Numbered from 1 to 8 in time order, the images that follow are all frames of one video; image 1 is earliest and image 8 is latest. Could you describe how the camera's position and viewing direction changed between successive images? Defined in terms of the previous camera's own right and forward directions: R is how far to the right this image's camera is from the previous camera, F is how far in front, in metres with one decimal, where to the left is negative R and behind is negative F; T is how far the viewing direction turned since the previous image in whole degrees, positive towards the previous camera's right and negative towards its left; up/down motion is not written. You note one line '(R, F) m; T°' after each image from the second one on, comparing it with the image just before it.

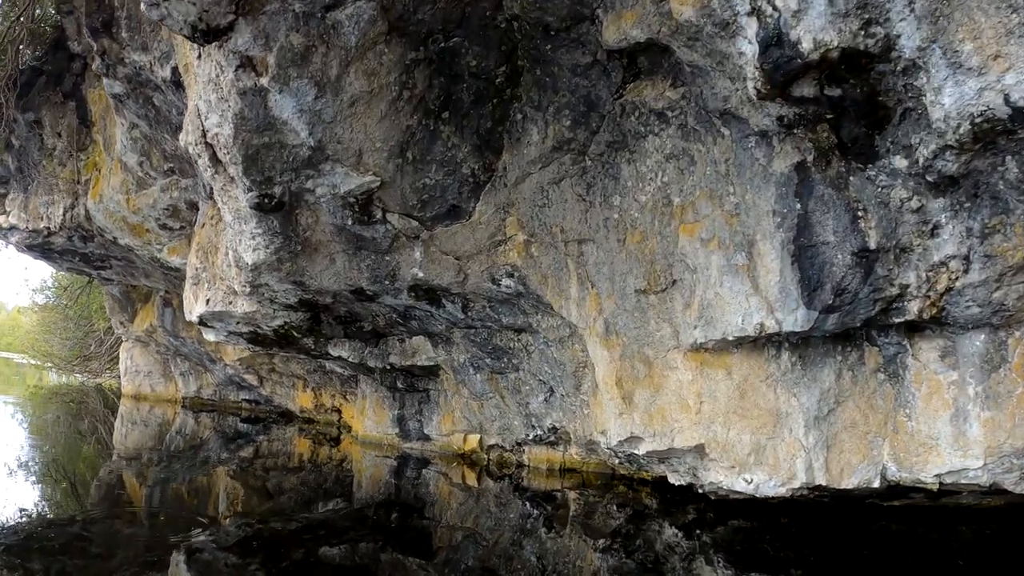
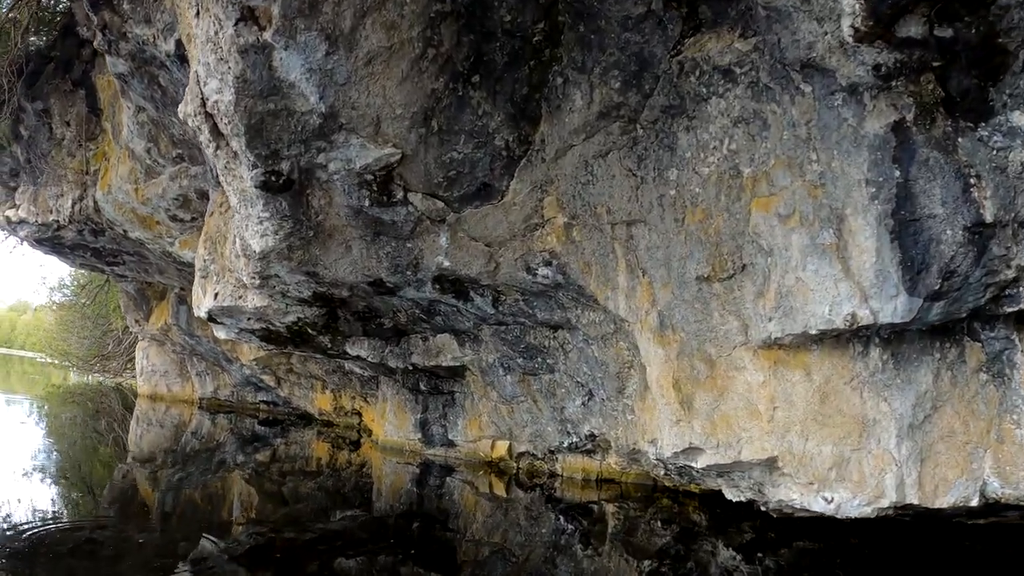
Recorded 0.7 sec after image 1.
(0.0, +0.6) m; -1°
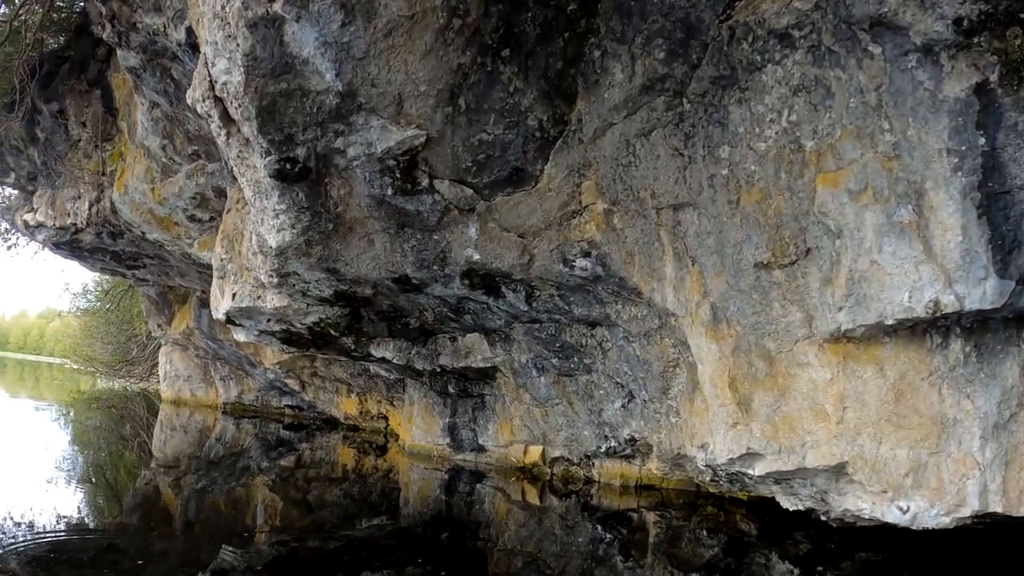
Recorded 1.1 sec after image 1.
(0.0, +0.3) m; -1°
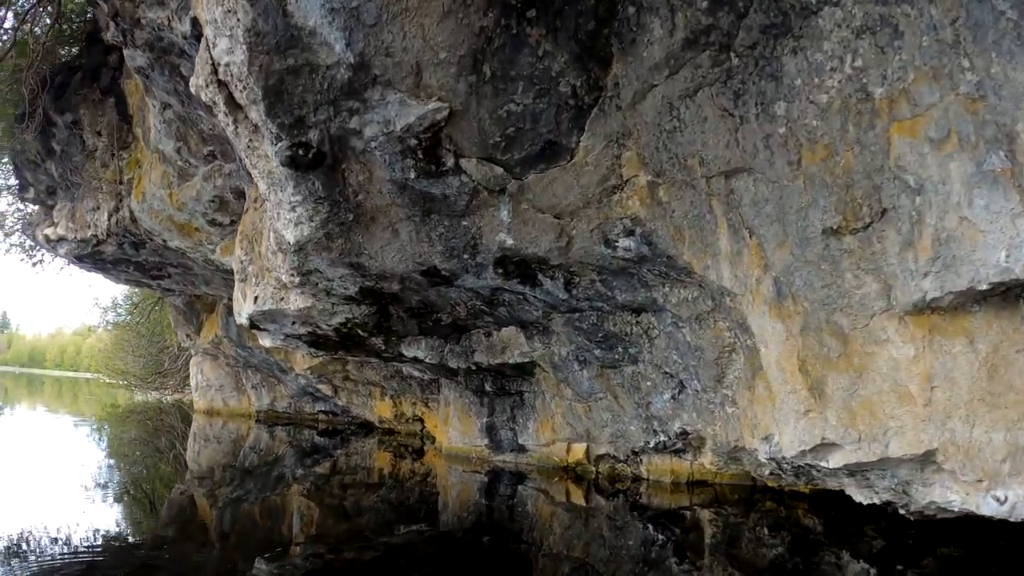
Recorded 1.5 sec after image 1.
(0.0, +0.3) m; -1°
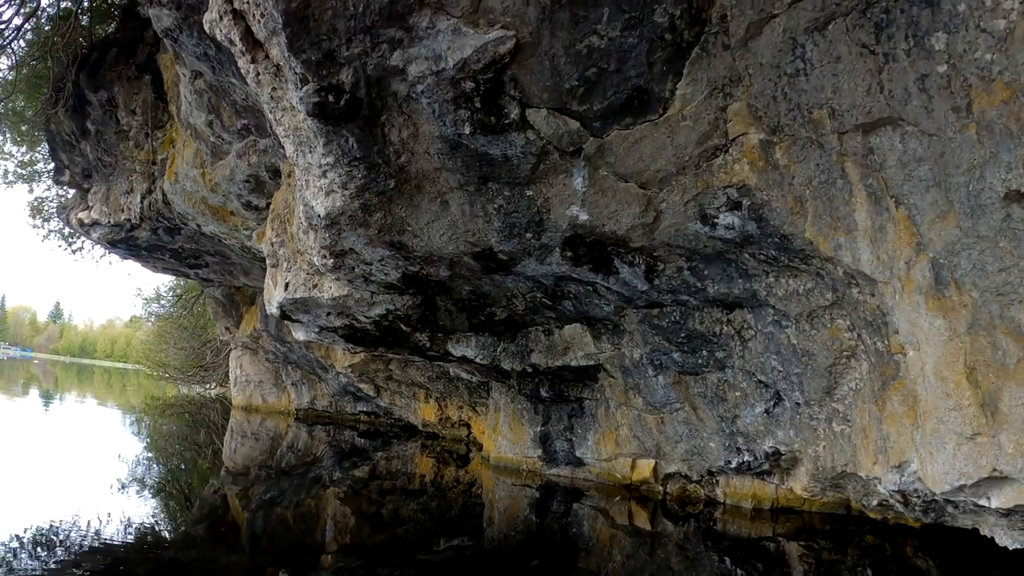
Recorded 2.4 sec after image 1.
(-0.1, +0.7) m; -2°
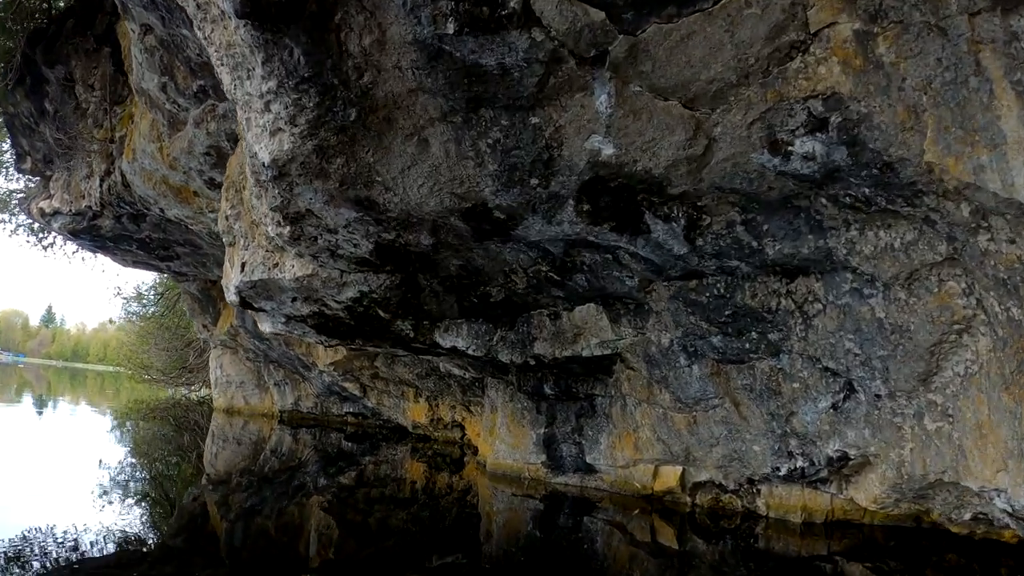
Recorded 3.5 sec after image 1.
(0.0, +0.8) m; 0°
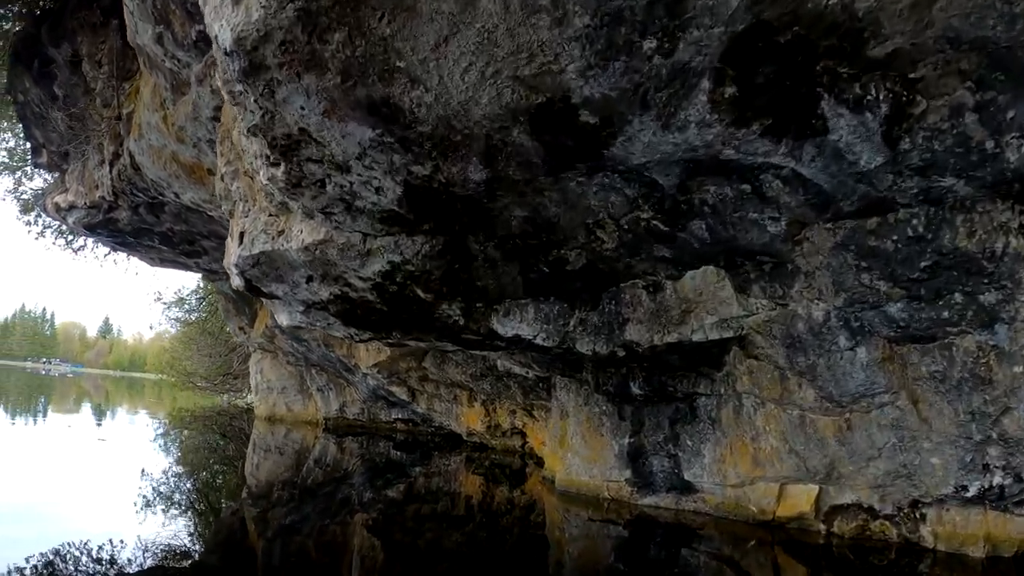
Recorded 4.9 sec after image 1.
(-0.1, +1.0) m; -2°
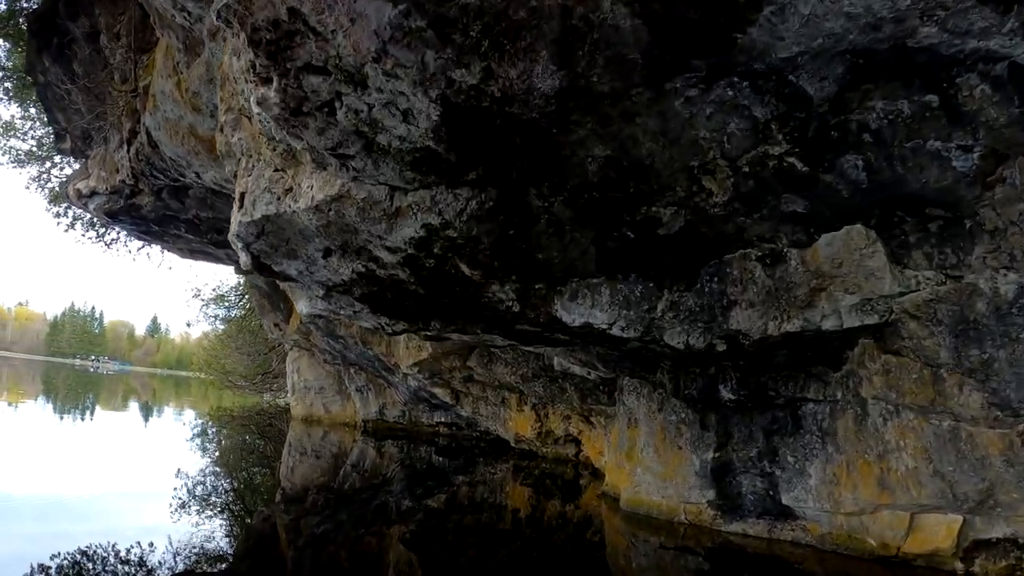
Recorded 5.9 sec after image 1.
(0.0, +0.7) m; -2°
